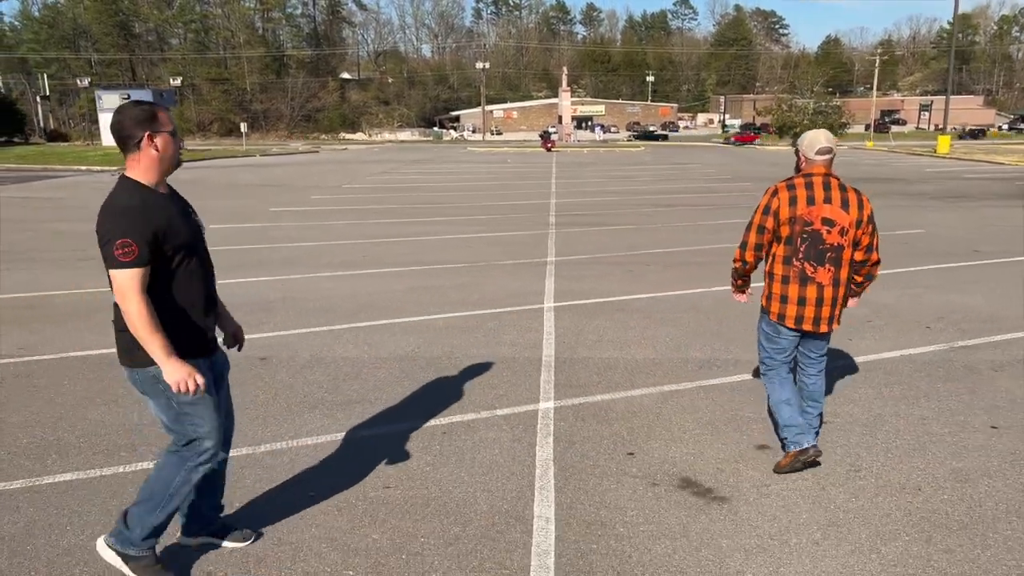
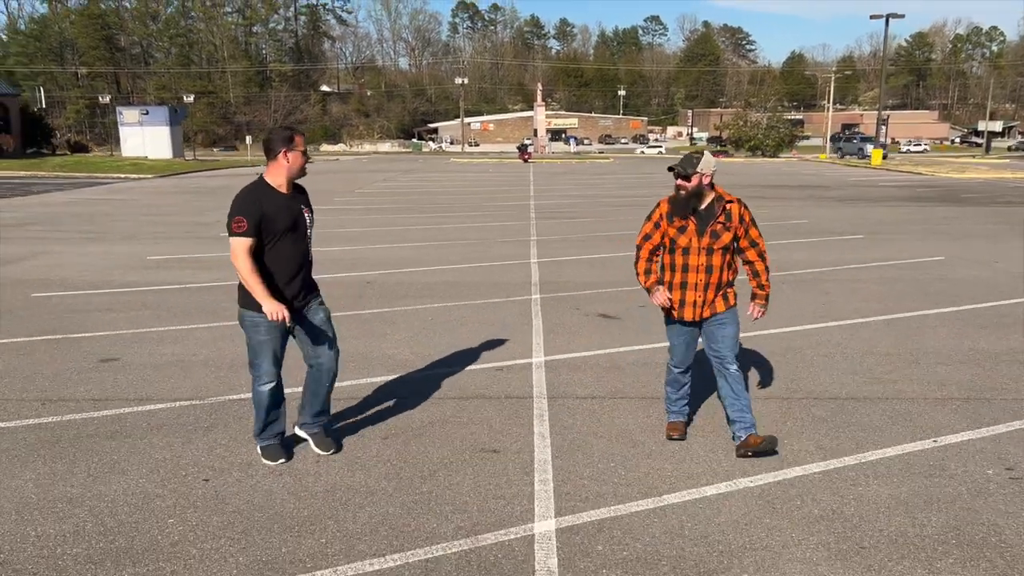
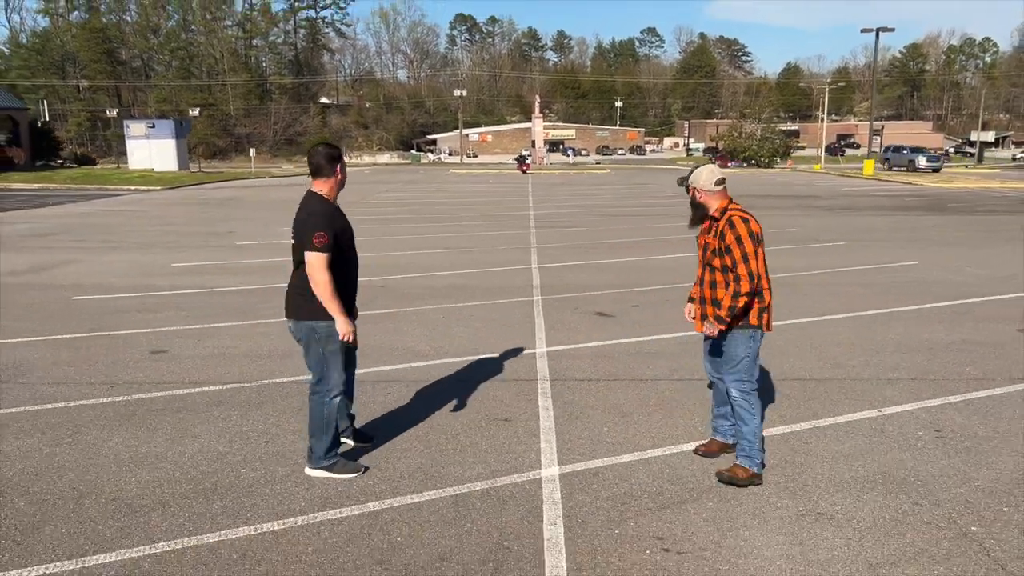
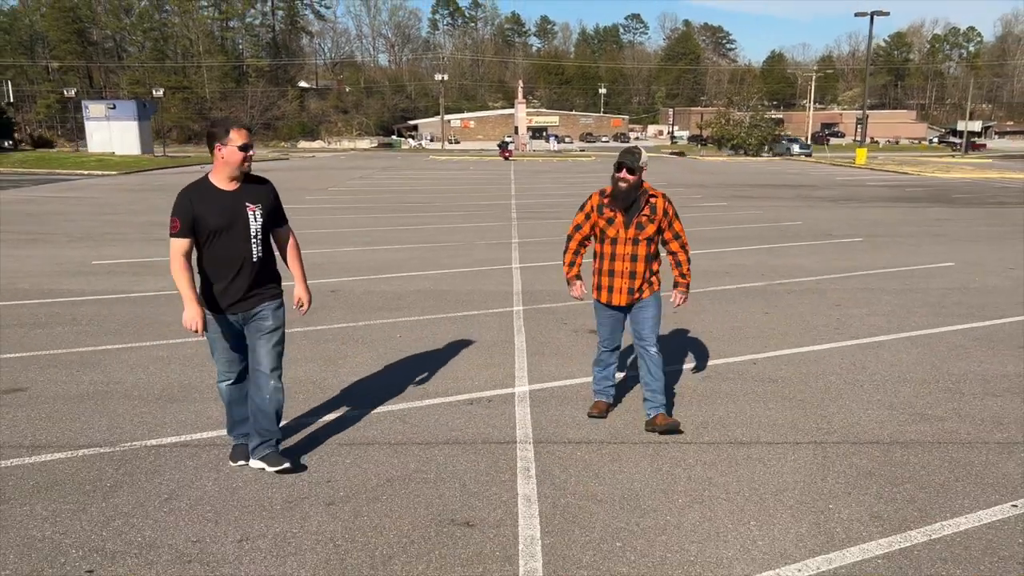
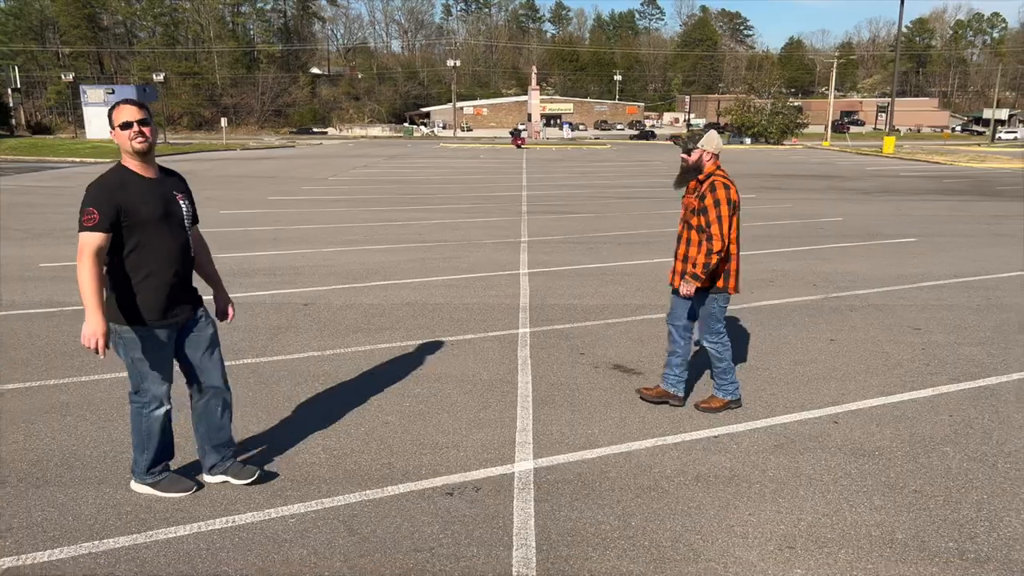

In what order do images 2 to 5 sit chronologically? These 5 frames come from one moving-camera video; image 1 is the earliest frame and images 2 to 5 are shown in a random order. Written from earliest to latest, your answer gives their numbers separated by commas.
5, 4, 2, 3
